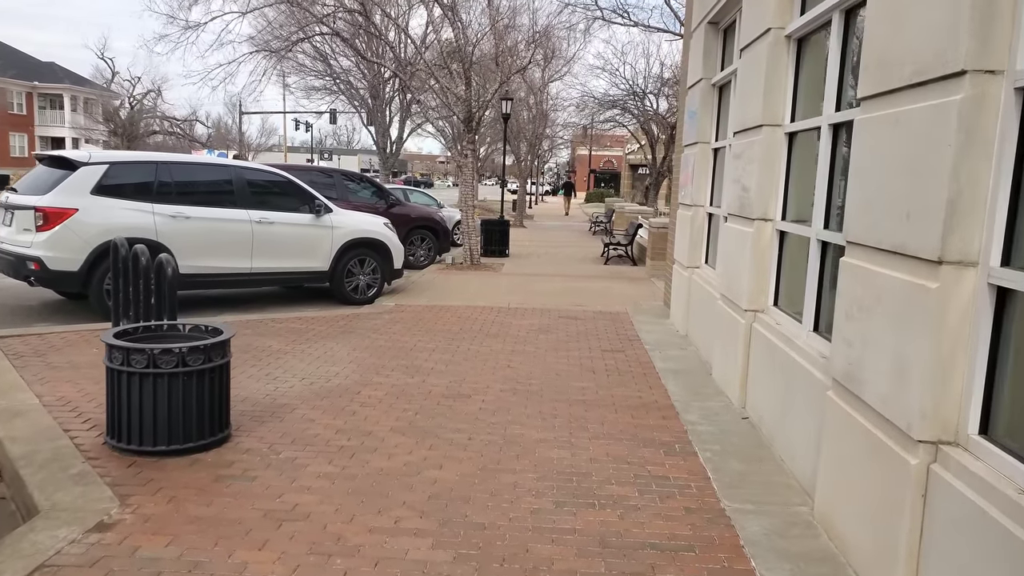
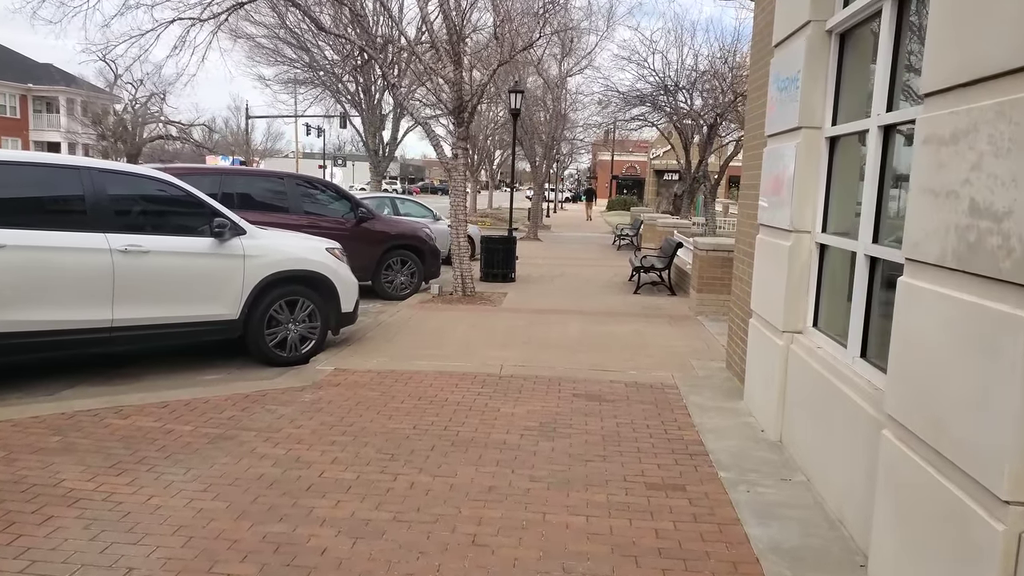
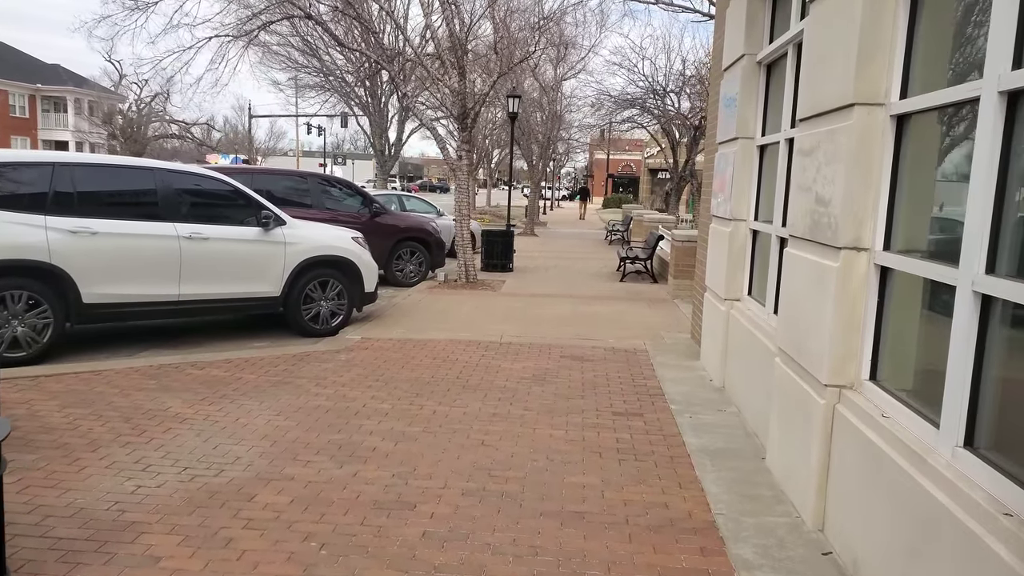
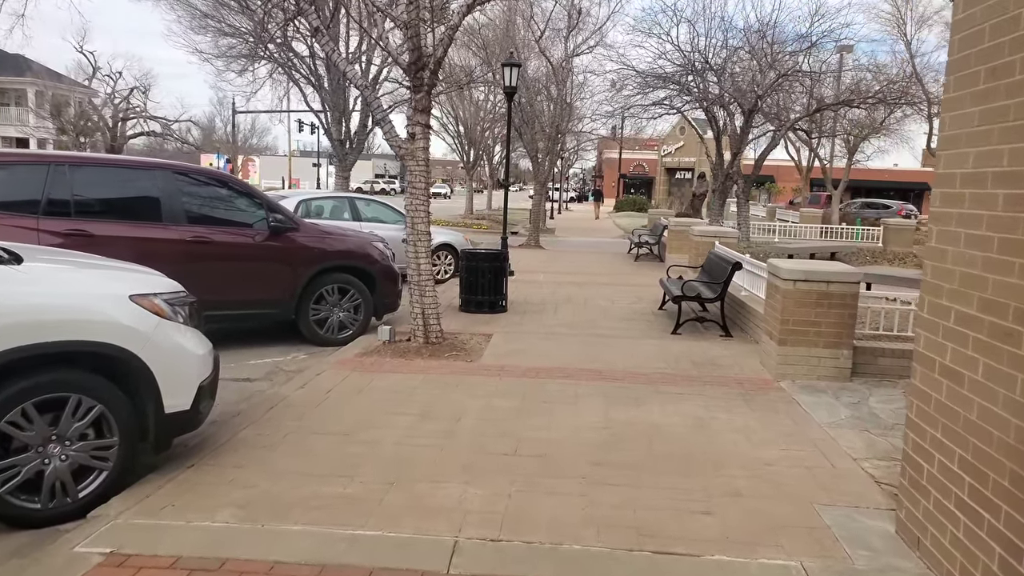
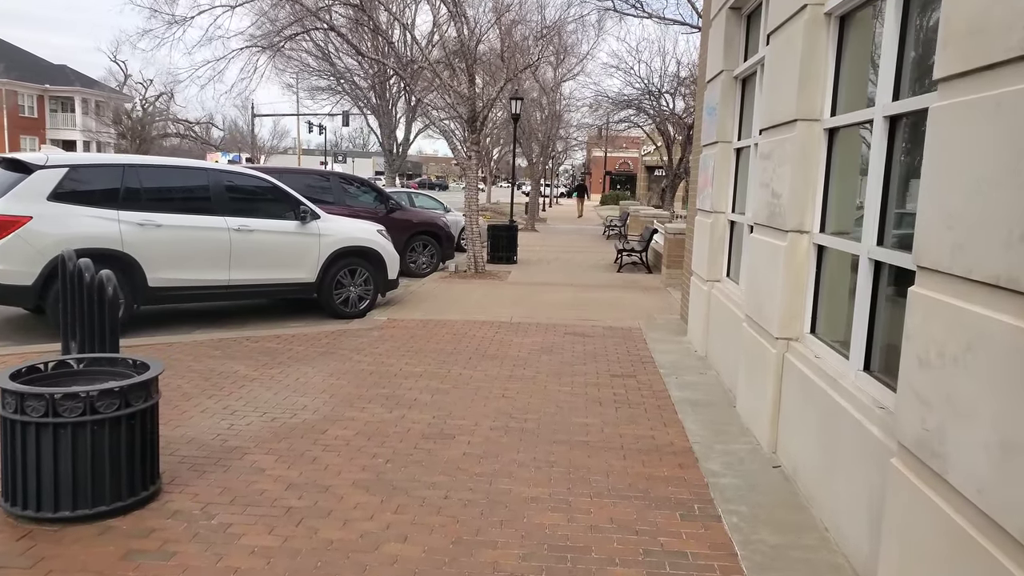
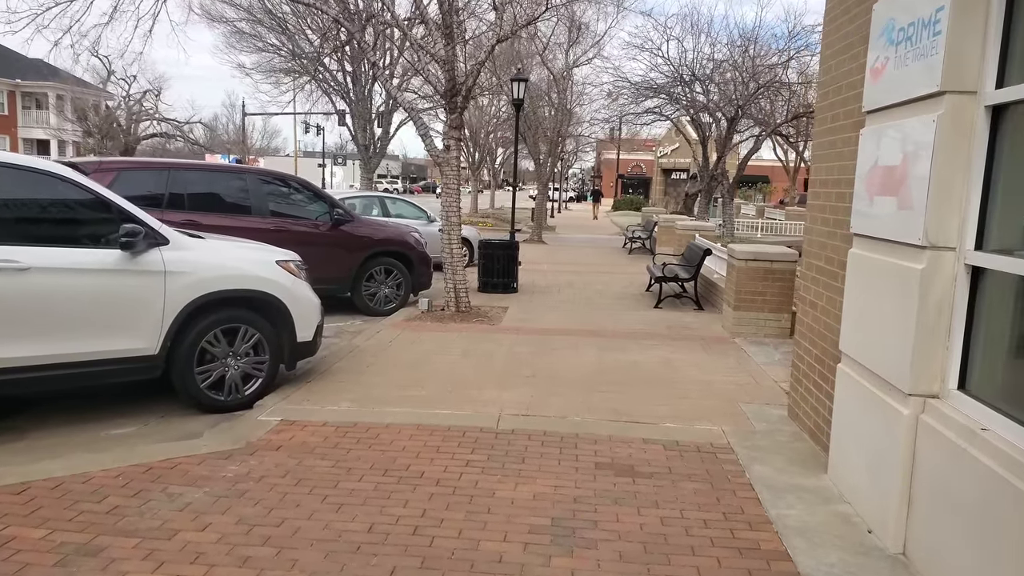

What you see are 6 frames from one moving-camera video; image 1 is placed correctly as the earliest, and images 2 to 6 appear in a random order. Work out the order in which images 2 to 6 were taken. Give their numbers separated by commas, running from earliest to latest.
5, 3, 2, 6, 4
